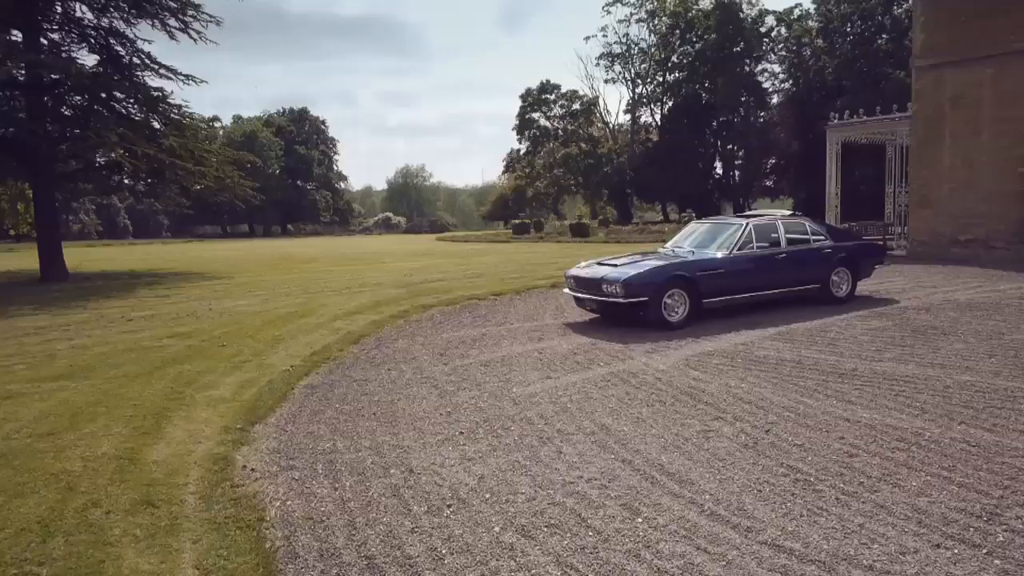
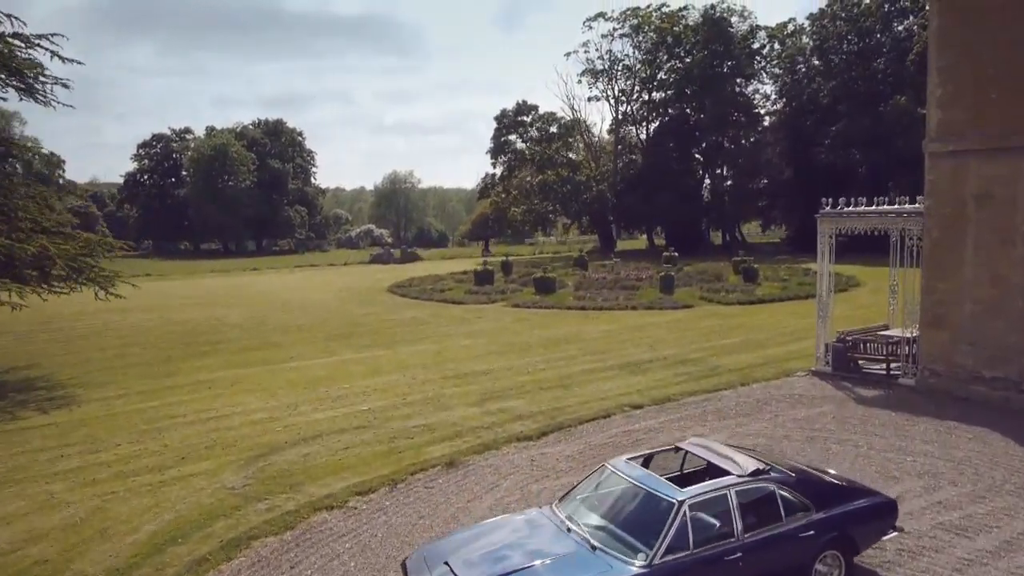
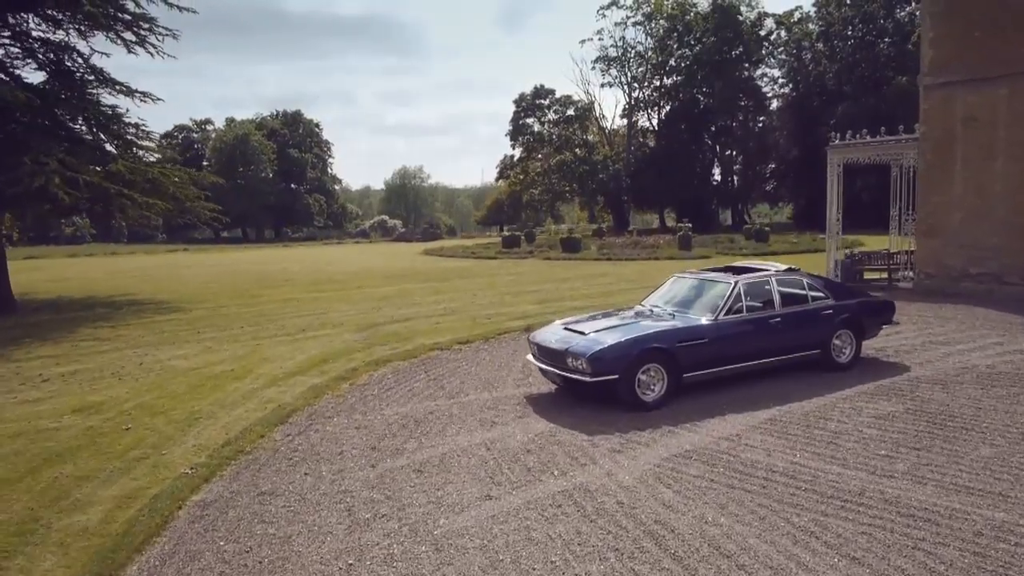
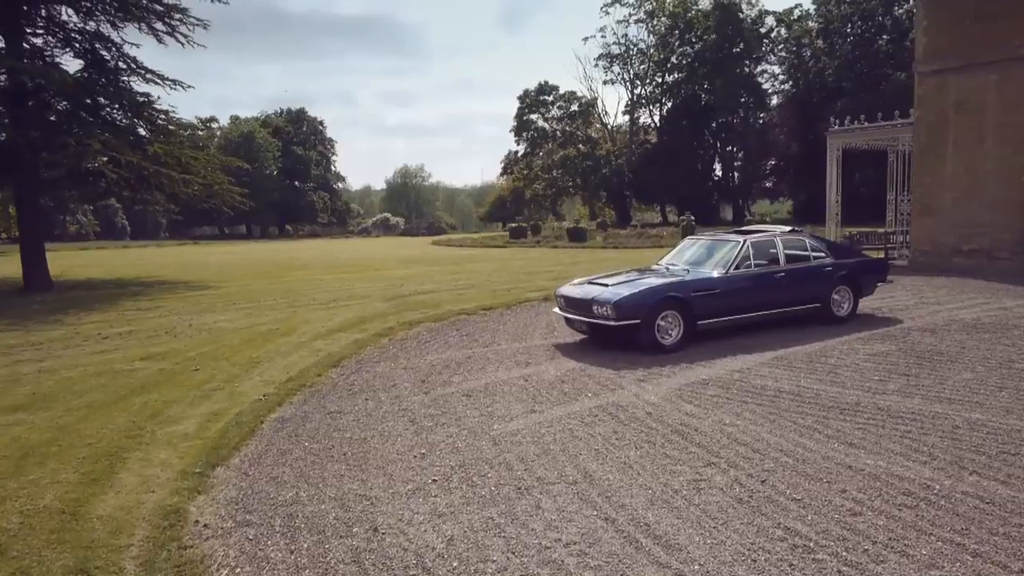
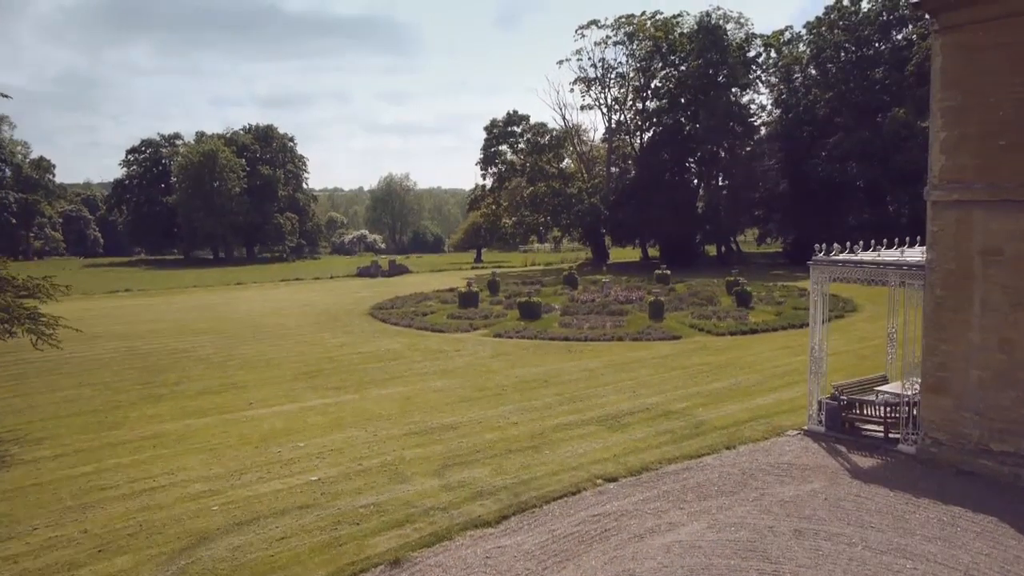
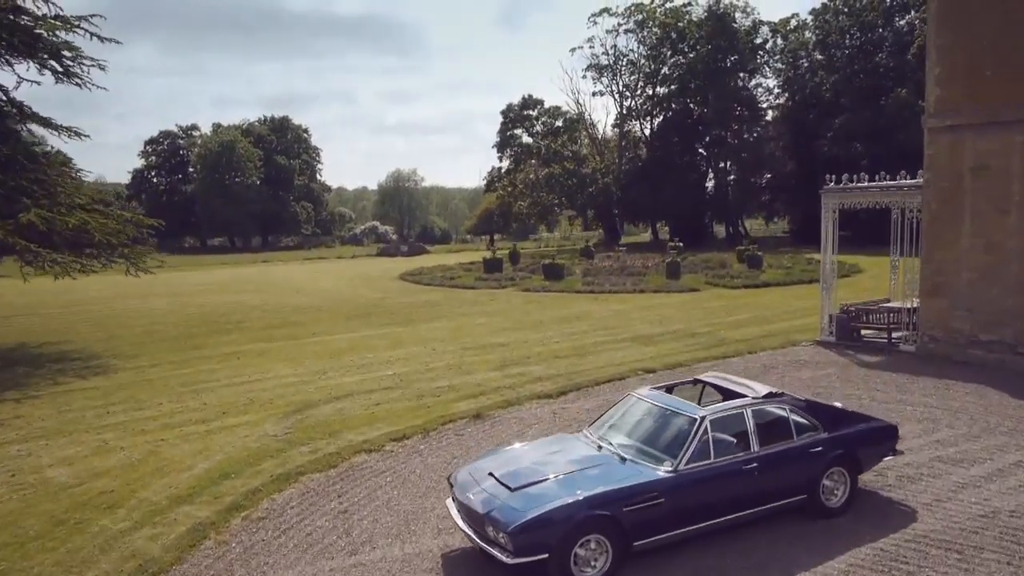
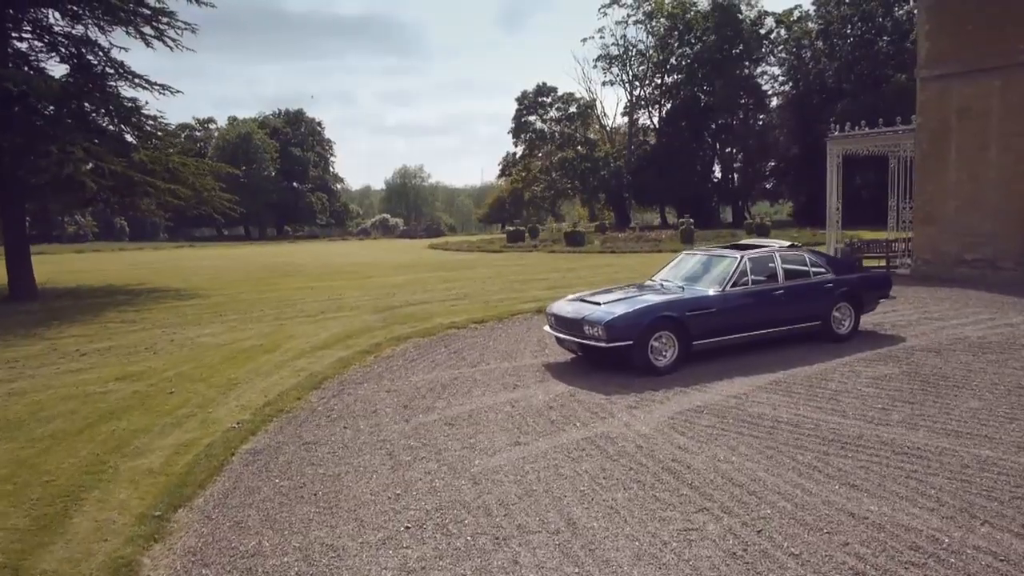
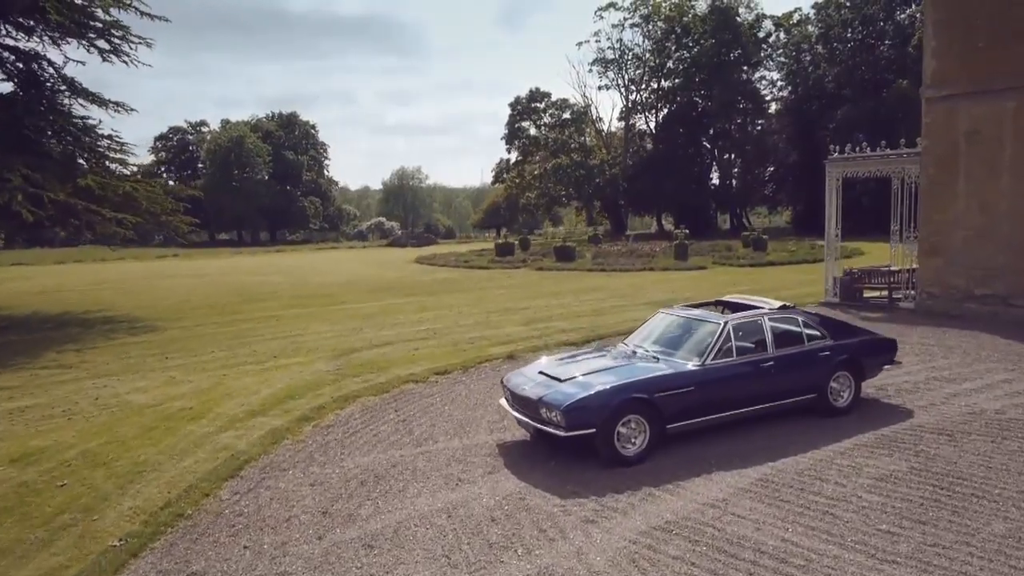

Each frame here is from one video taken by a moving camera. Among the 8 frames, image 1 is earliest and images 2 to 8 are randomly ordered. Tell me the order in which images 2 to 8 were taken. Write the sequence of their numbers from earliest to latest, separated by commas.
4, 7, 3, 8, 6, 2, 5
